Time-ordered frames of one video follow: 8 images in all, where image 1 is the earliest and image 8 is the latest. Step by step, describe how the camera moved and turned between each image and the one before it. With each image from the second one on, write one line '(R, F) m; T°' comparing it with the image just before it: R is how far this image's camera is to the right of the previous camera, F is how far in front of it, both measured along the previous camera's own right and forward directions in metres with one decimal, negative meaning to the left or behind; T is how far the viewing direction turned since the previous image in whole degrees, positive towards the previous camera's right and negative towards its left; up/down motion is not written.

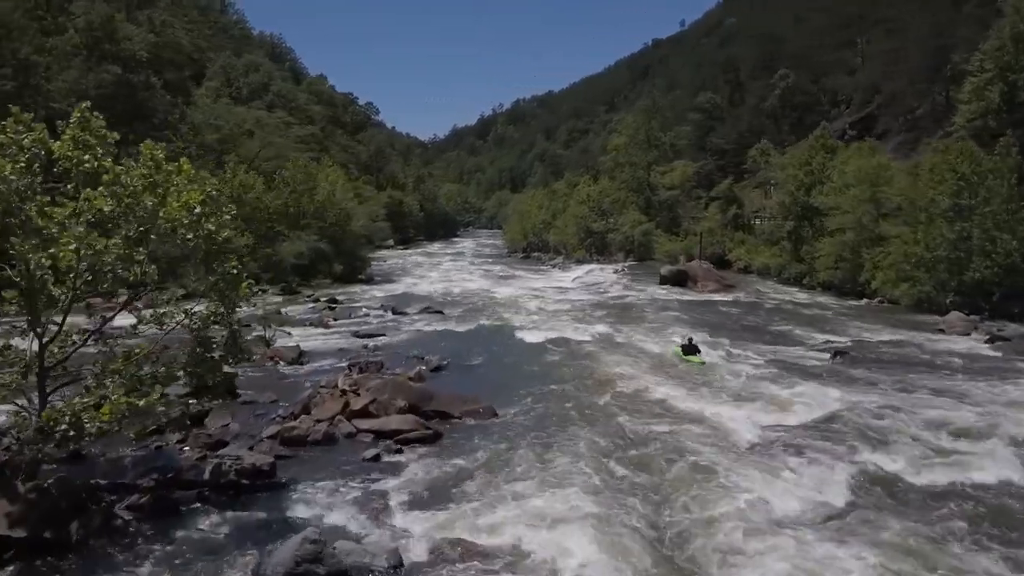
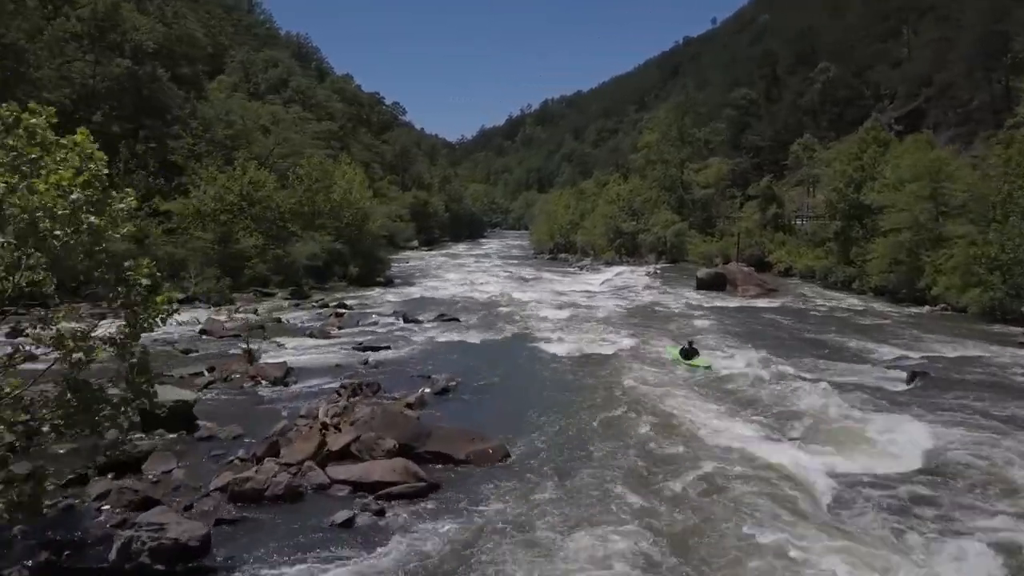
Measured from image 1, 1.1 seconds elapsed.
(+0.2, +3.1) m; -2°
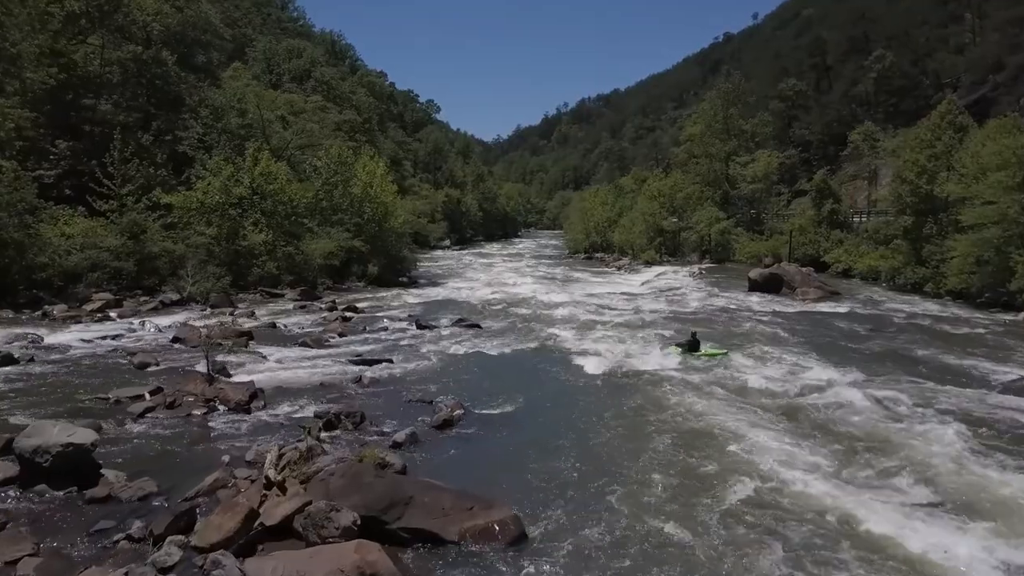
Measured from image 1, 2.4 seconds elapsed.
(+0.2, +3.9) m; -3°
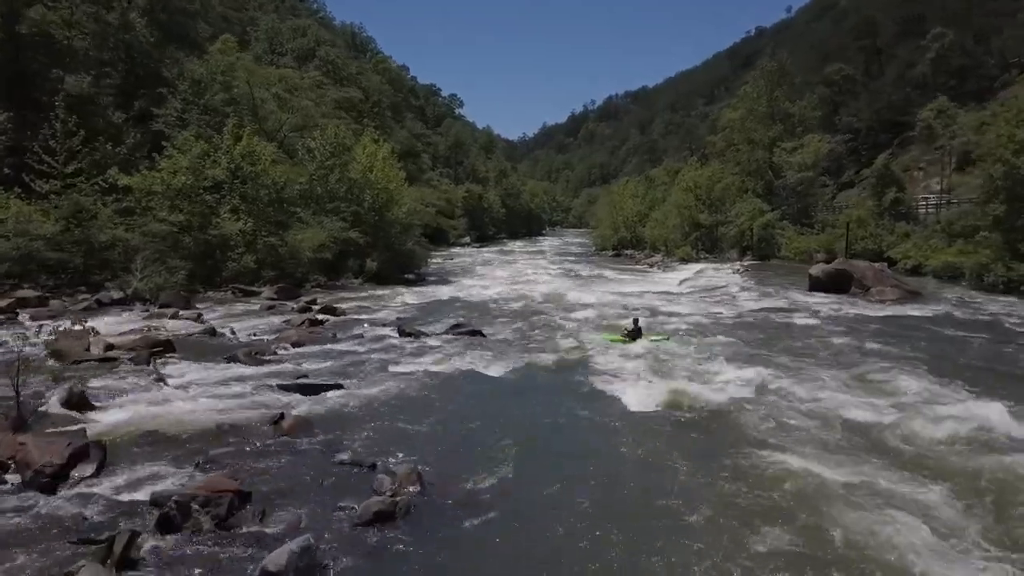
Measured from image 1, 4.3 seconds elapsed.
(+0.3, +5.9) m; -2°
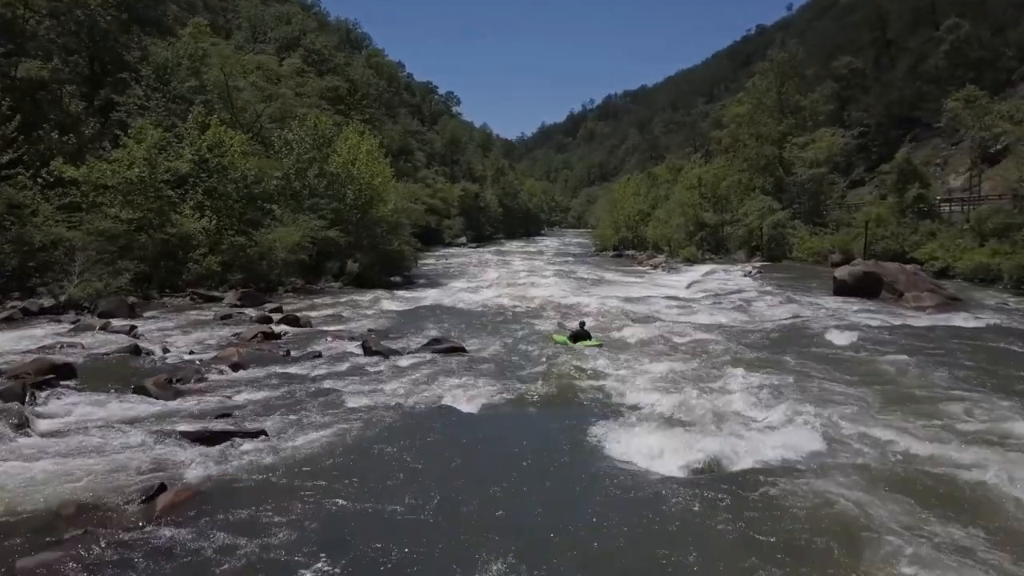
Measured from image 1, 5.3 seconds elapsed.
(+0.2, +3.3) m; 0°
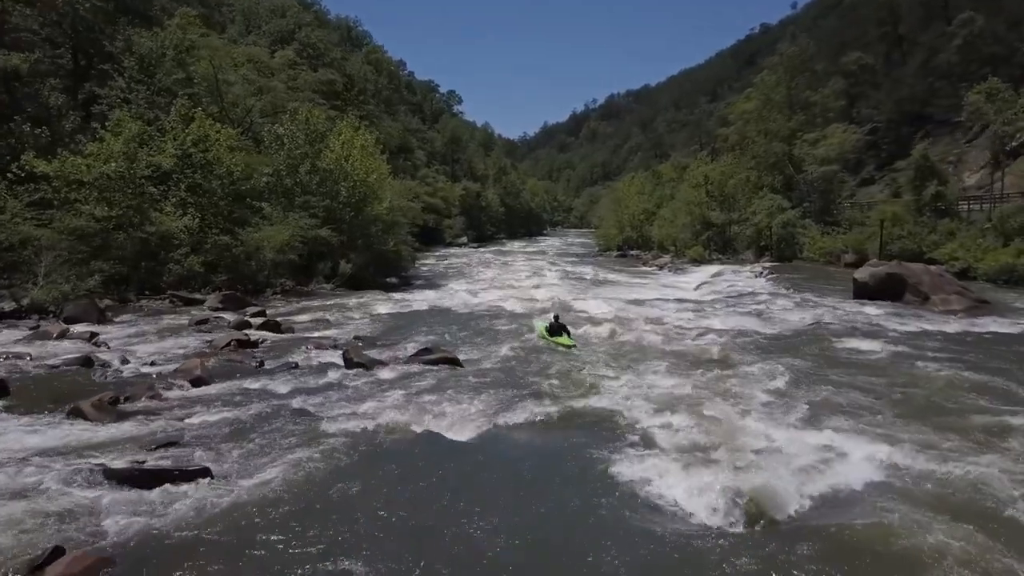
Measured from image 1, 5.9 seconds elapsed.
(+0.1, +1.7) m; 0°
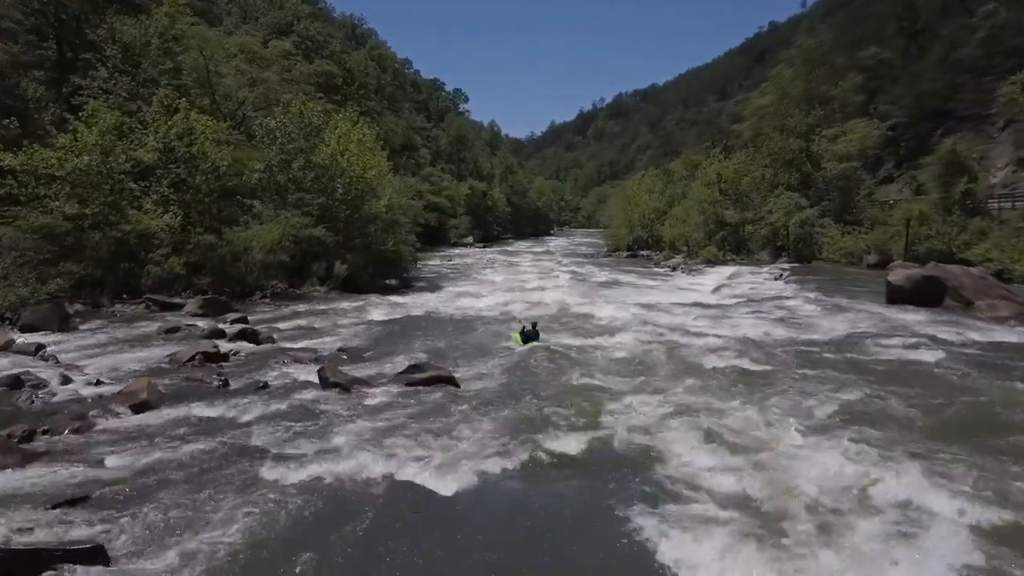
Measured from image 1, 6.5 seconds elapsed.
(0.0, +2.1) m; 0°
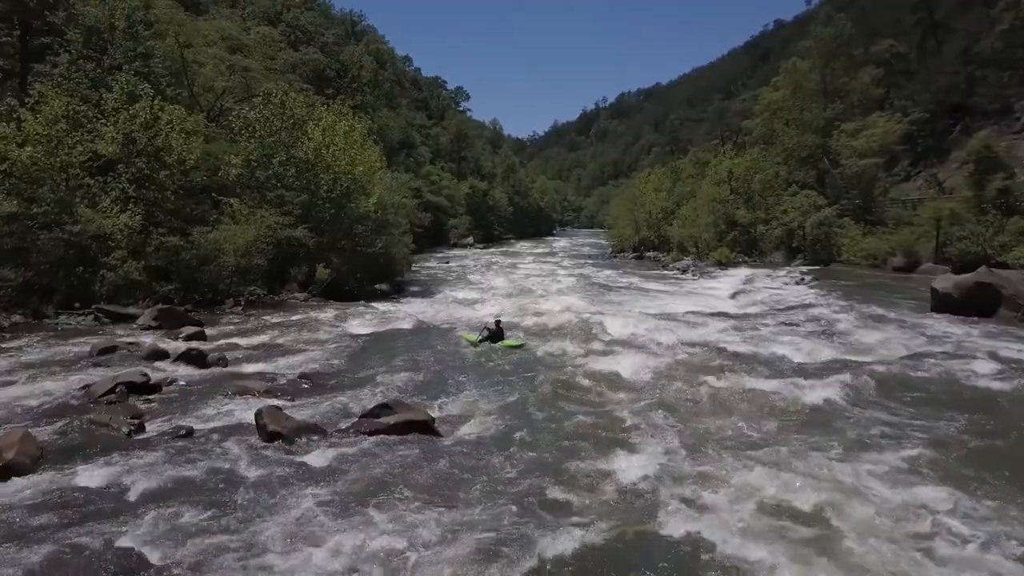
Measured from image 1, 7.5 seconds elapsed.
(+0.1, +2.9) m; 0°
